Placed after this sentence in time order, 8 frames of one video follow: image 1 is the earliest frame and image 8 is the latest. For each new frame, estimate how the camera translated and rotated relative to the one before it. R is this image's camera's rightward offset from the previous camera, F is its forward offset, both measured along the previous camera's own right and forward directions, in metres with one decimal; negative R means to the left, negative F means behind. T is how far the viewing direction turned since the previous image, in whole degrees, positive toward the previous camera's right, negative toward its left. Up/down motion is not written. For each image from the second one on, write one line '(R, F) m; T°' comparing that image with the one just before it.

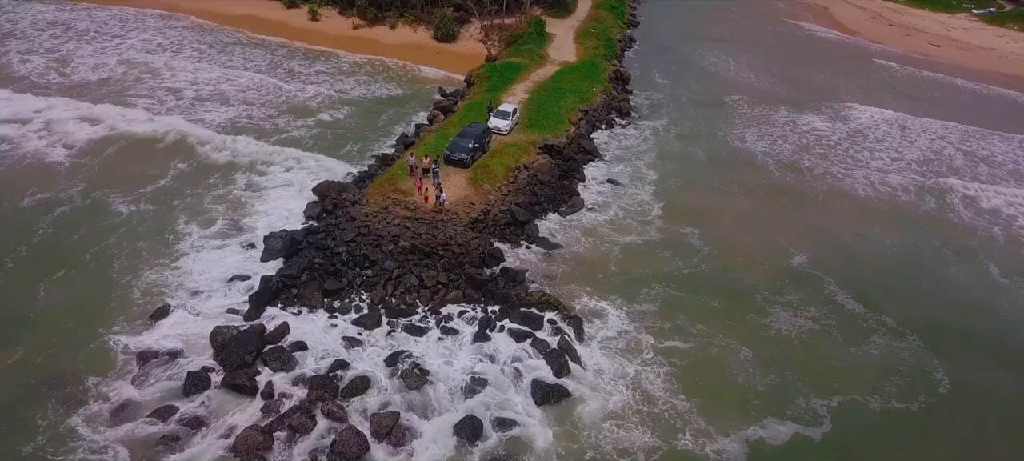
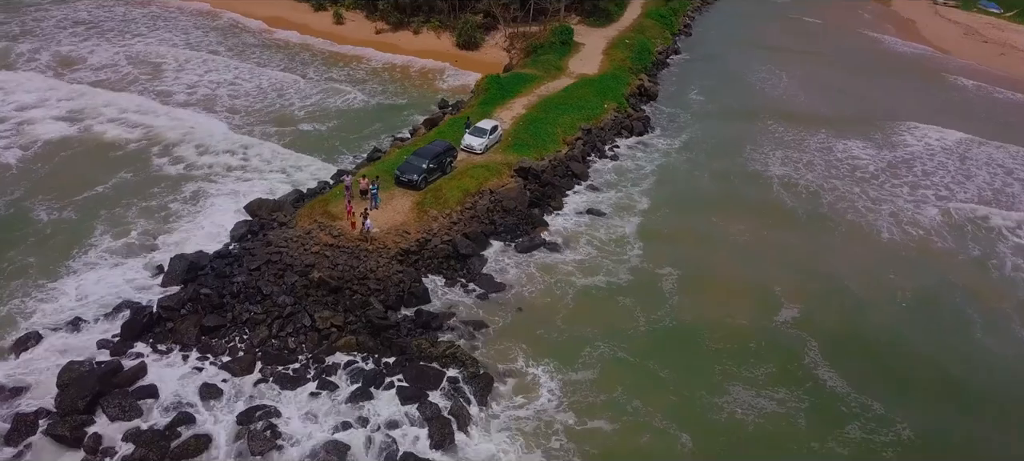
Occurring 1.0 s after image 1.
(+6.3, +4.5) m; -7°
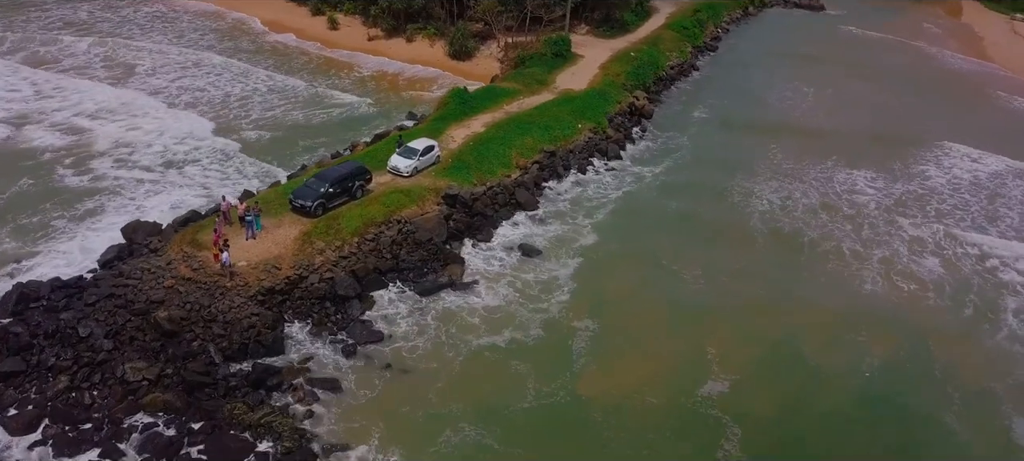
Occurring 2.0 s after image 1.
(+6.8, +4.7) m; -5°
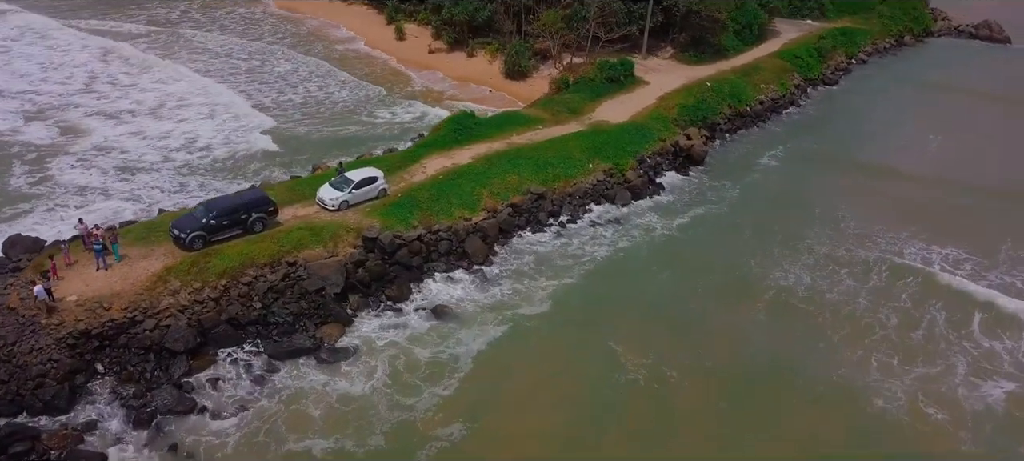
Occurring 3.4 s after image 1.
(+9.5, +6.9) m; -13°
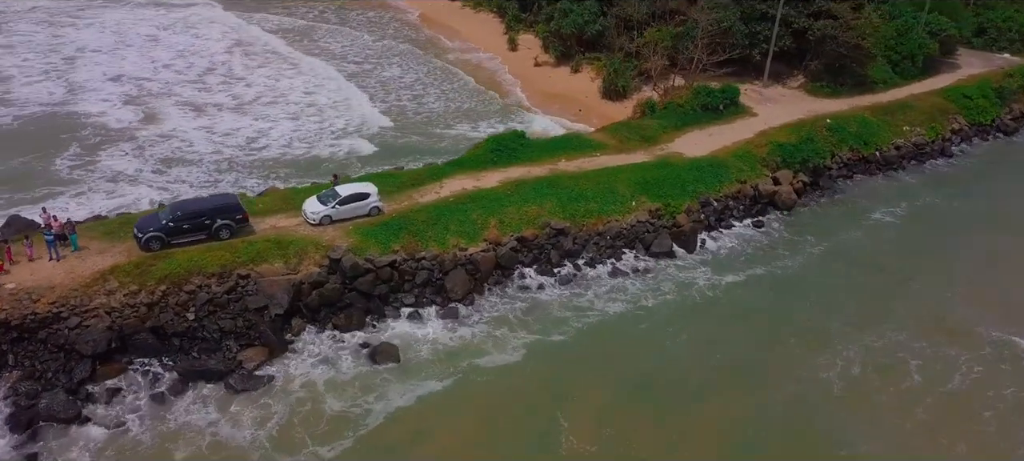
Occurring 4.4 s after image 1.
(+7.6, +4.6) m; -14°
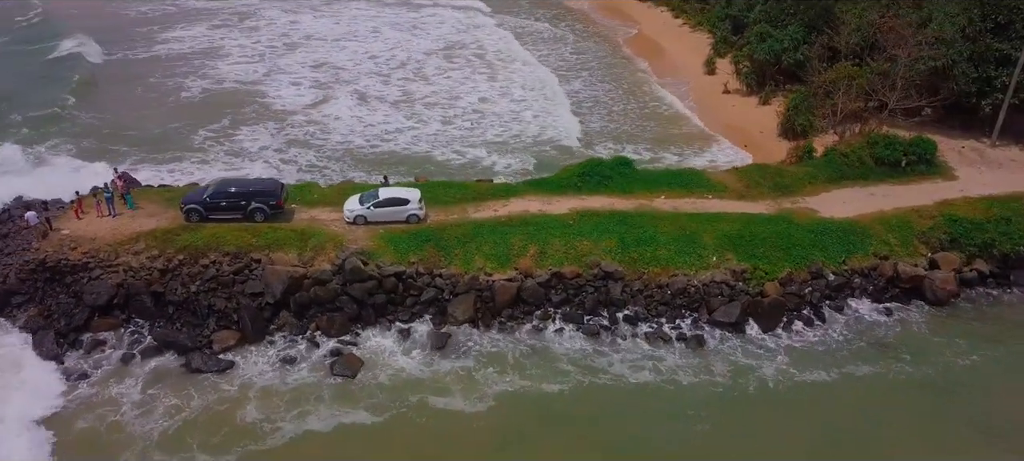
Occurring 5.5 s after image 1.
(+8.9, +4.5) m; -21°
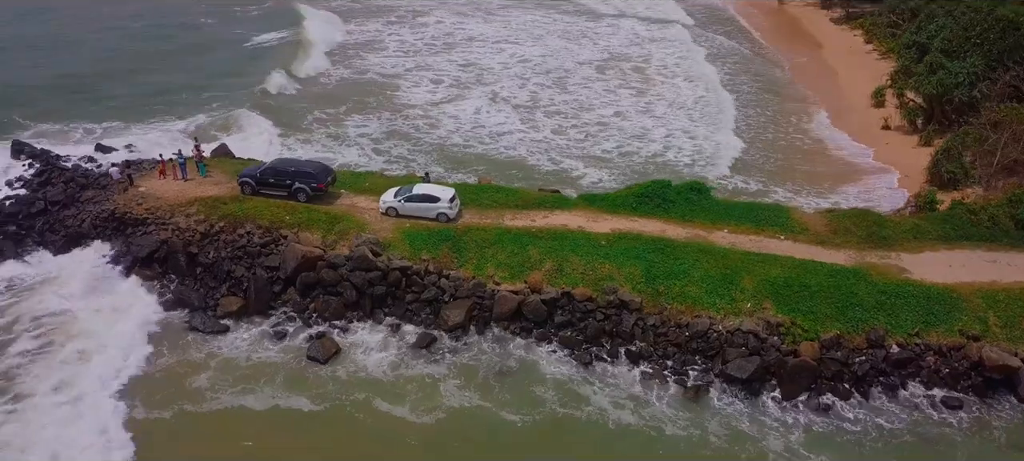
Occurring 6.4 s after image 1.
(+7.3, +2.2) m; -16°
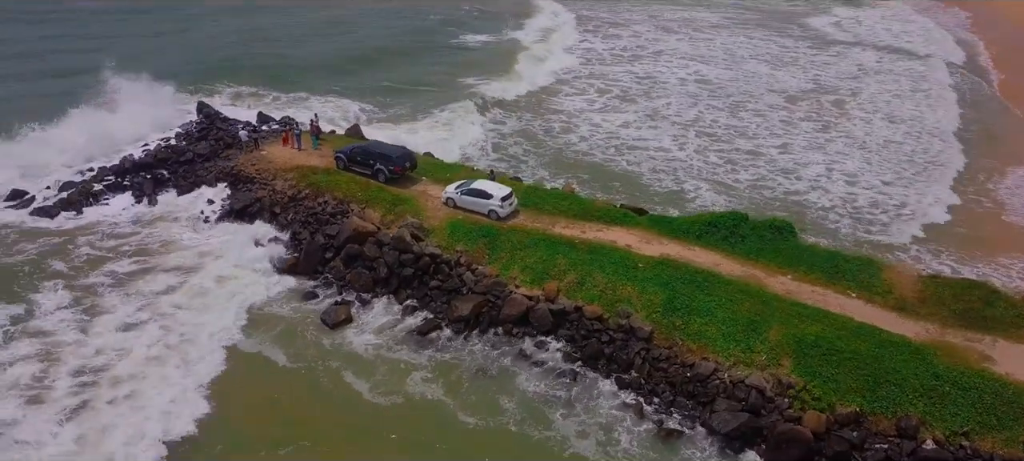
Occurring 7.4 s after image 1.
(+8.1, +1.5) m; -19°
